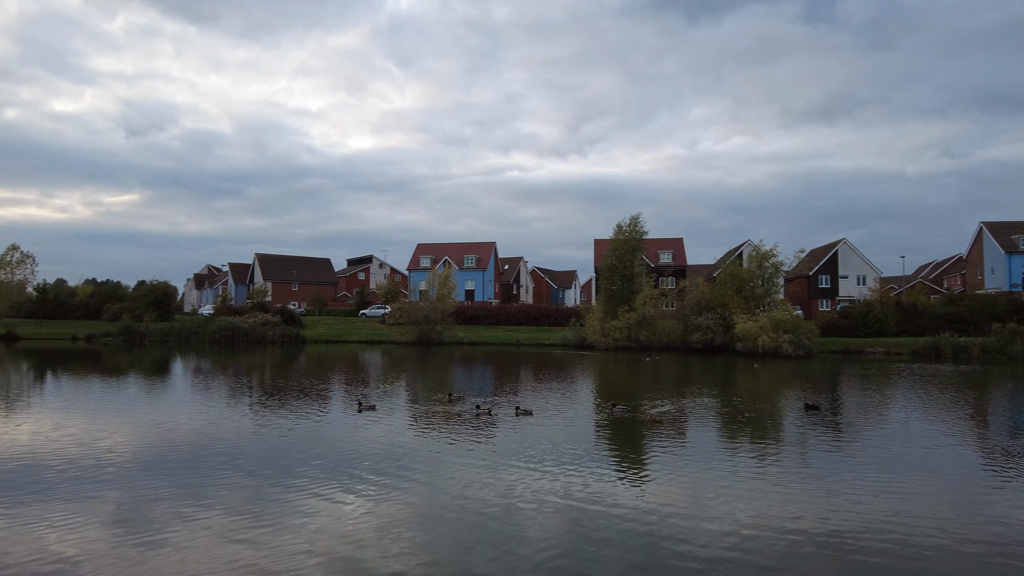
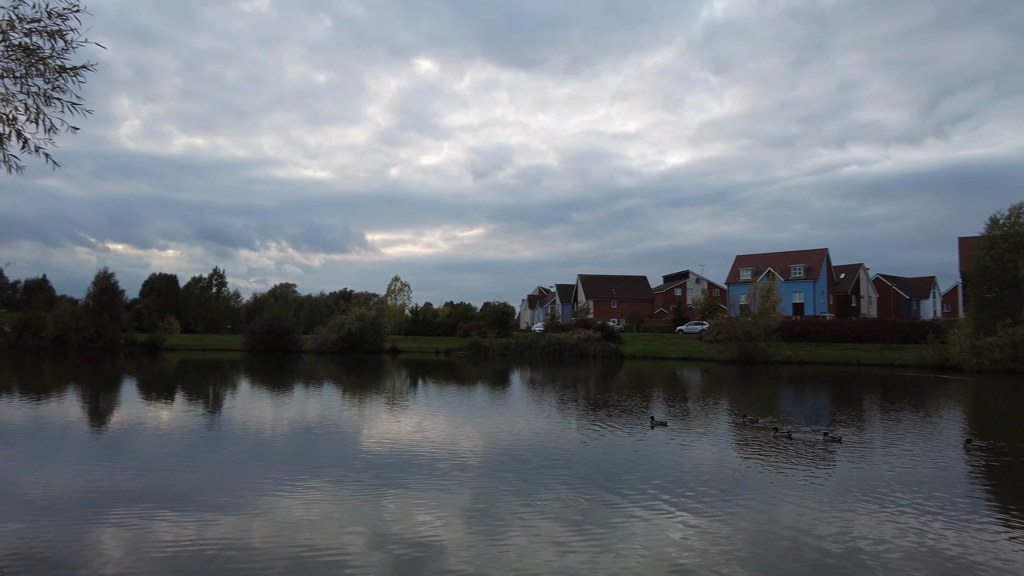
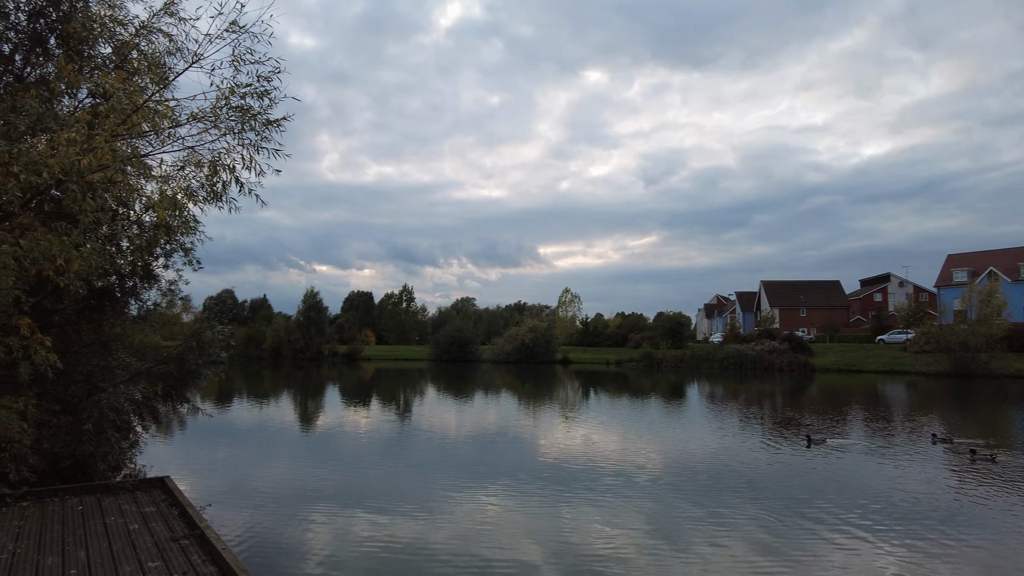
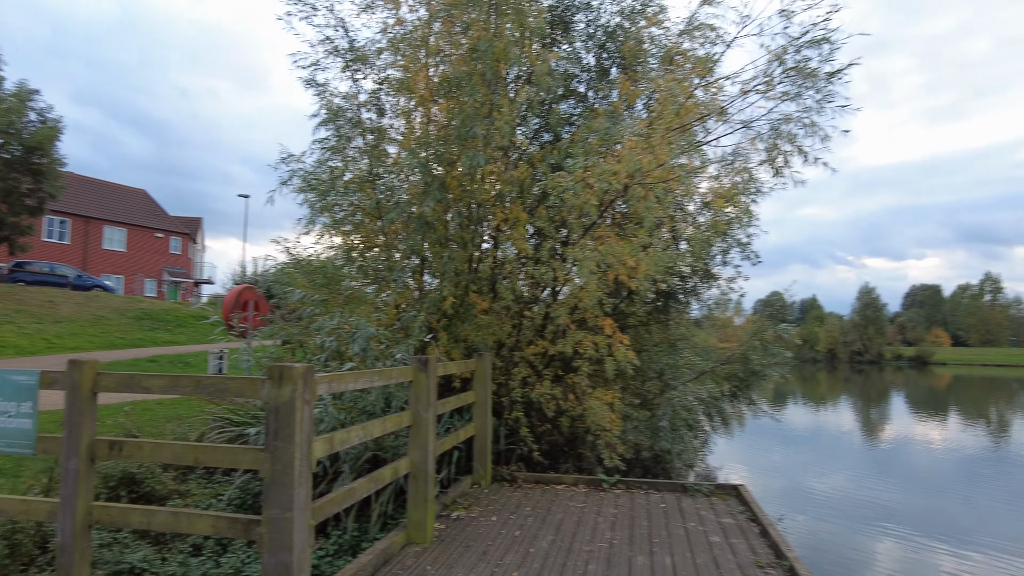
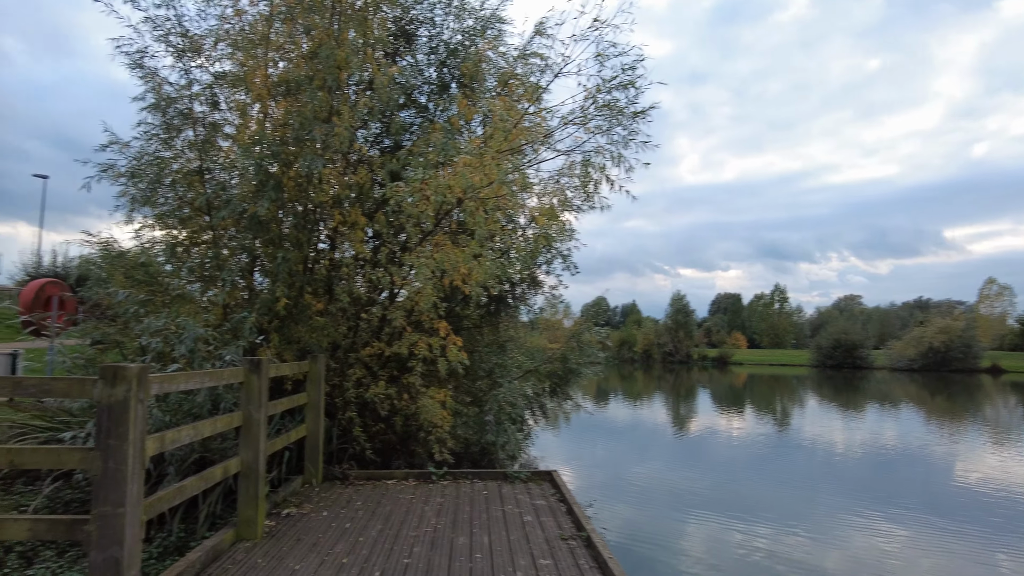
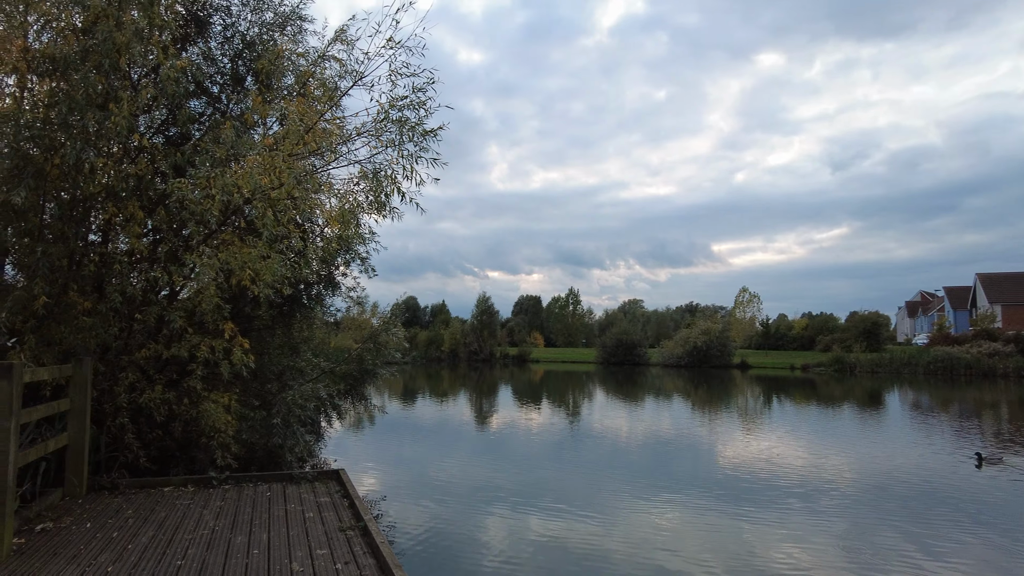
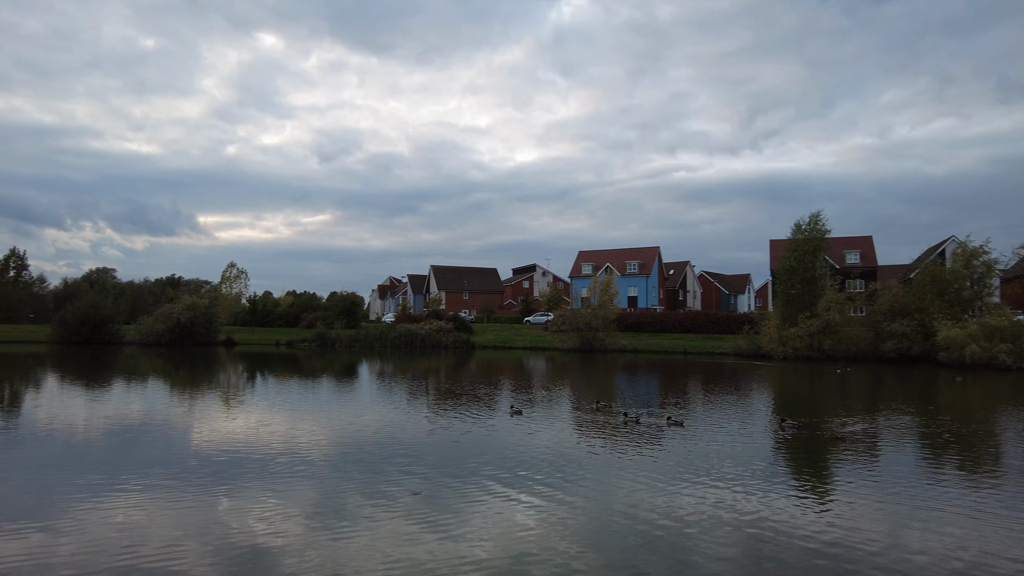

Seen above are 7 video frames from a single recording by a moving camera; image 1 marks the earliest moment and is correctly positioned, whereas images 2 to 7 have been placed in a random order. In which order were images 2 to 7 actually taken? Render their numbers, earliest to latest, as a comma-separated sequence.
7, 2, 3, 6, 5, 4
